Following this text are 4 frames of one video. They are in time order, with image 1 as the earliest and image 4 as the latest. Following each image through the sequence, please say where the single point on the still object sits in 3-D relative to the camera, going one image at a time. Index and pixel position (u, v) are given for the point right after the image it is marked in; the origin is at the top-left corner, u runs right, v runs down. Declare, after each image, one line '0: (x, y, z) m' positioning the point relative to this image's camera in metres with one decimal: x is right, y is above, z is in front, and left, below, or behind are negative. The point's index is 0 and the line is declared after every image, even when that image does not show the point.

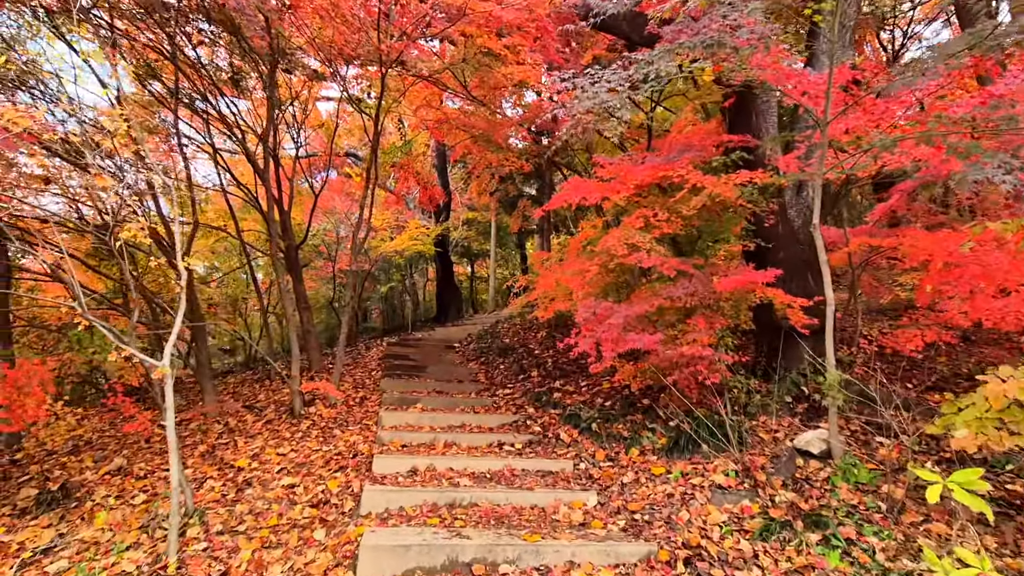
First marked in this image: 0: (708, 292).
0: (+2.0, -0.1, +5.2) m
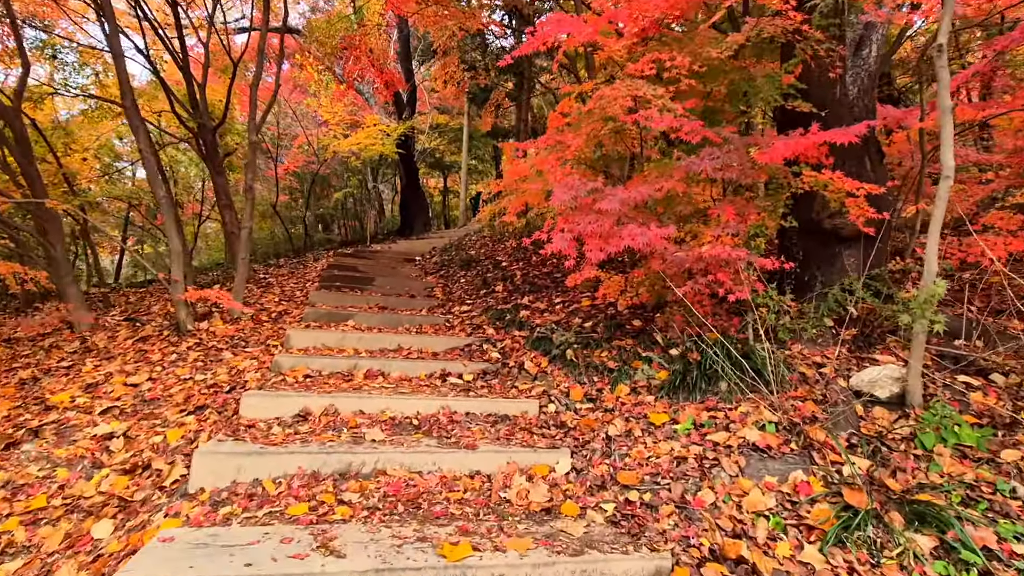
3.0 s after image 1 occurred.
0: (+1.6, +0.8, +3.6) m
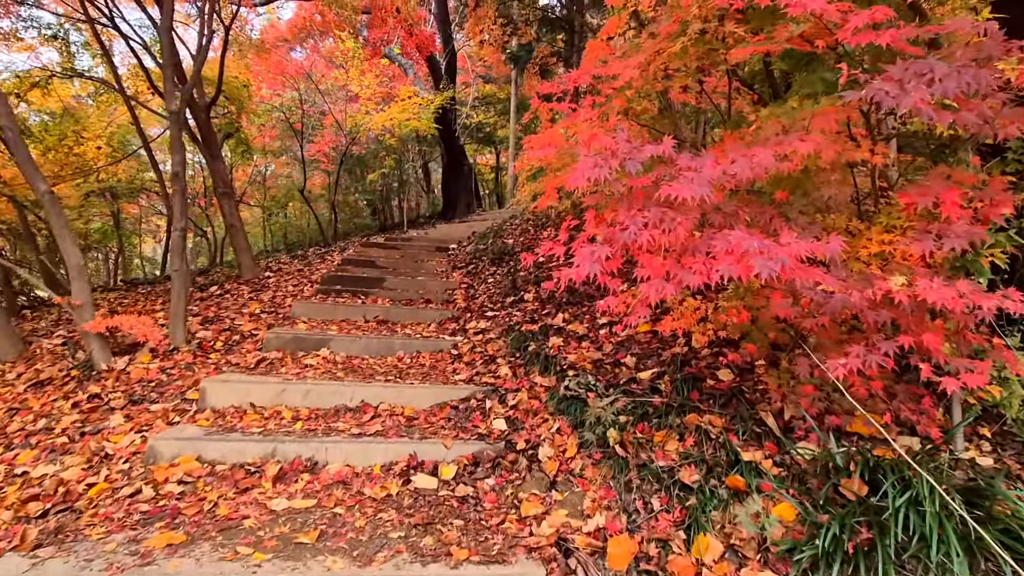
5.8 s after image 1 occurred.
0: (+1.5, +0.6, +1.6) m
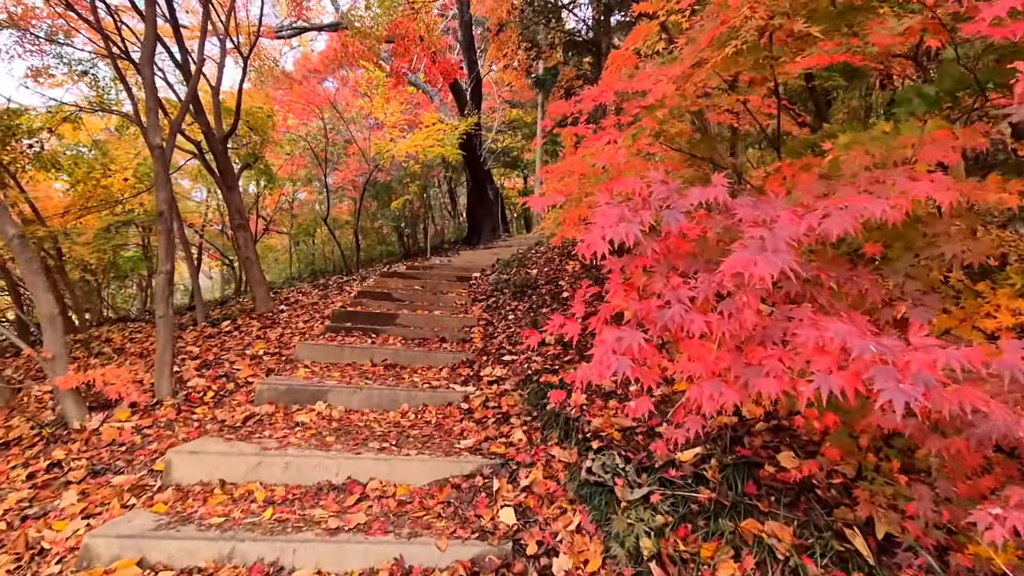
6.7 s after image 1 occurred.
0: (+1.5, +0.3, +1.1) m
